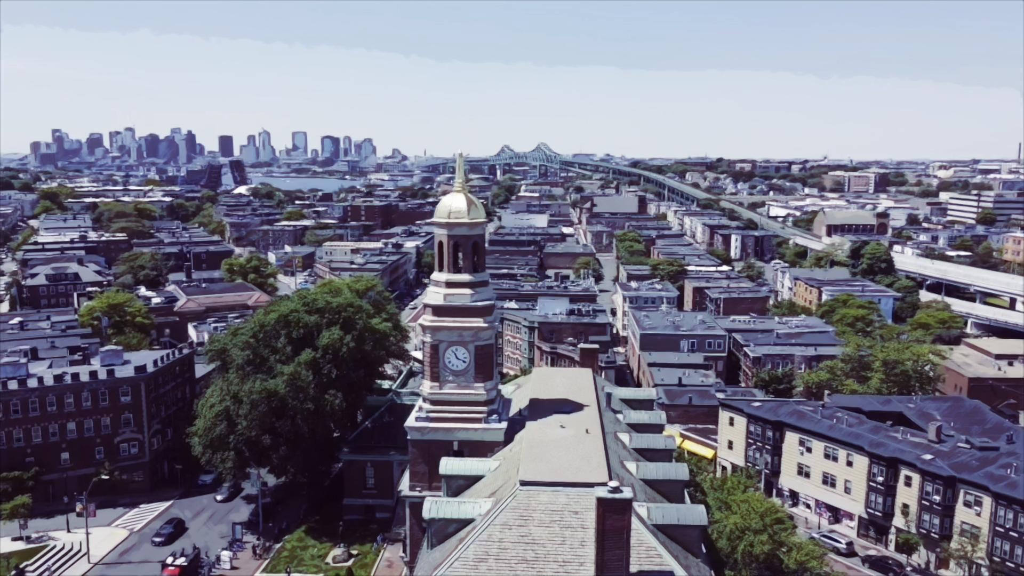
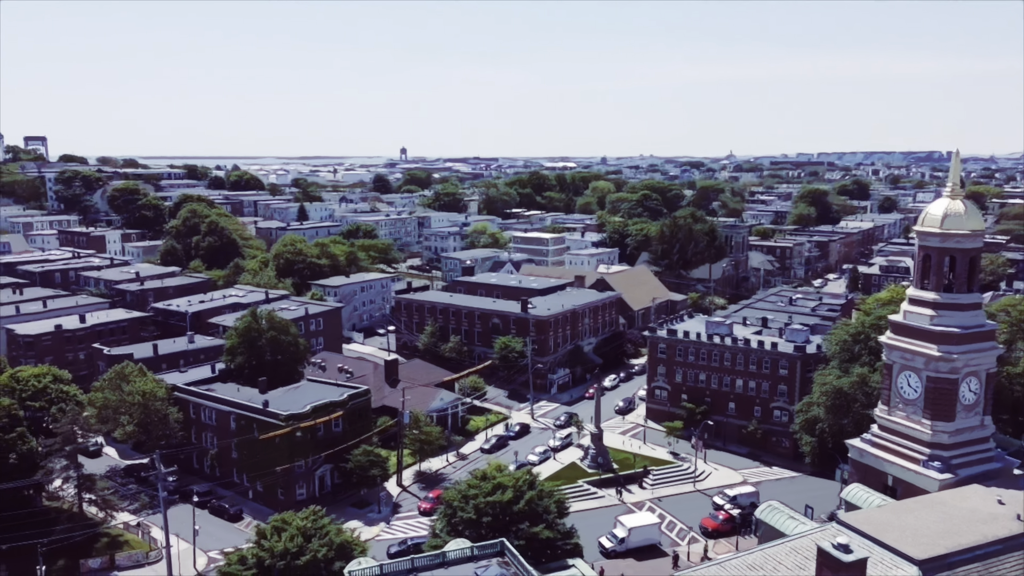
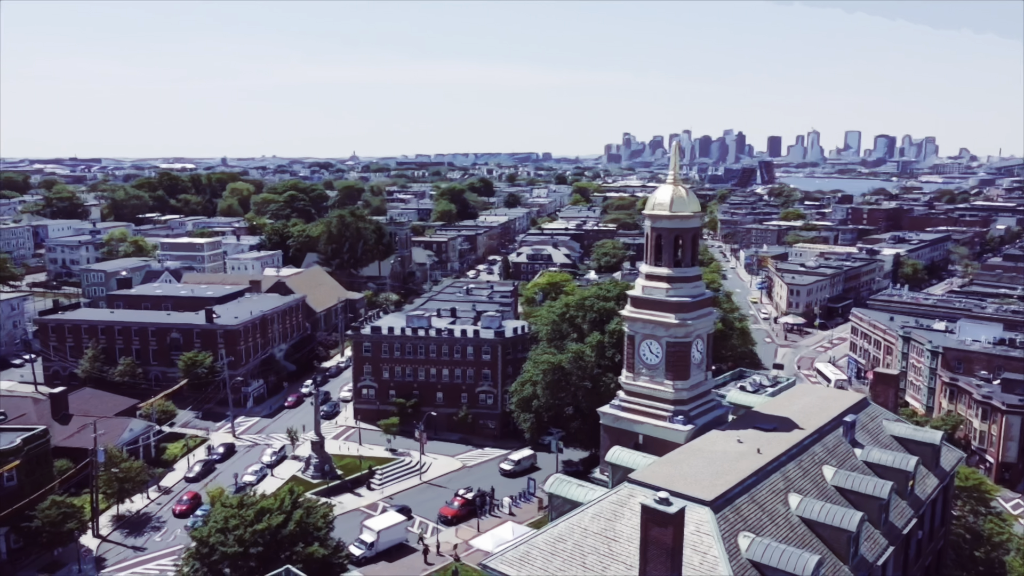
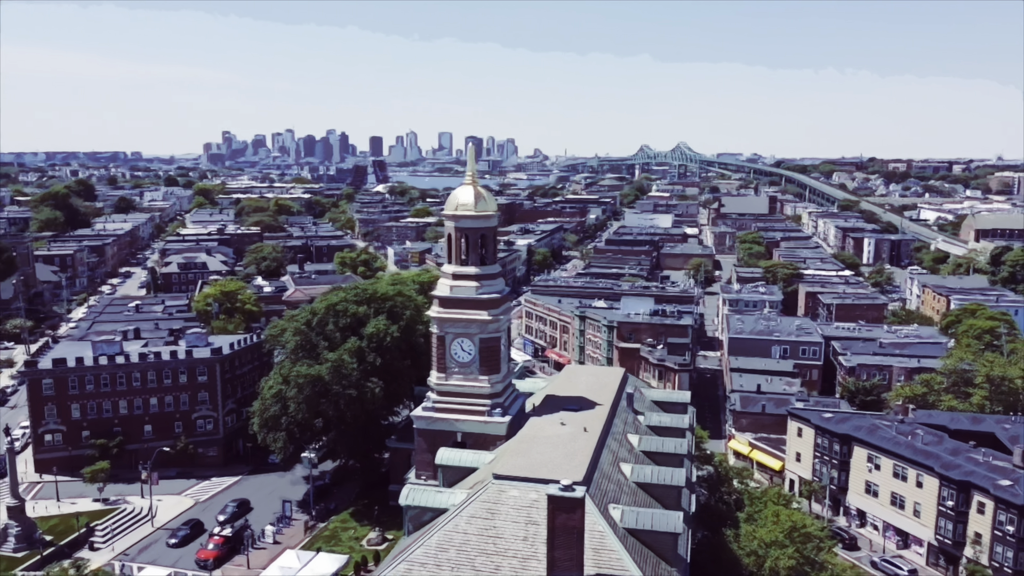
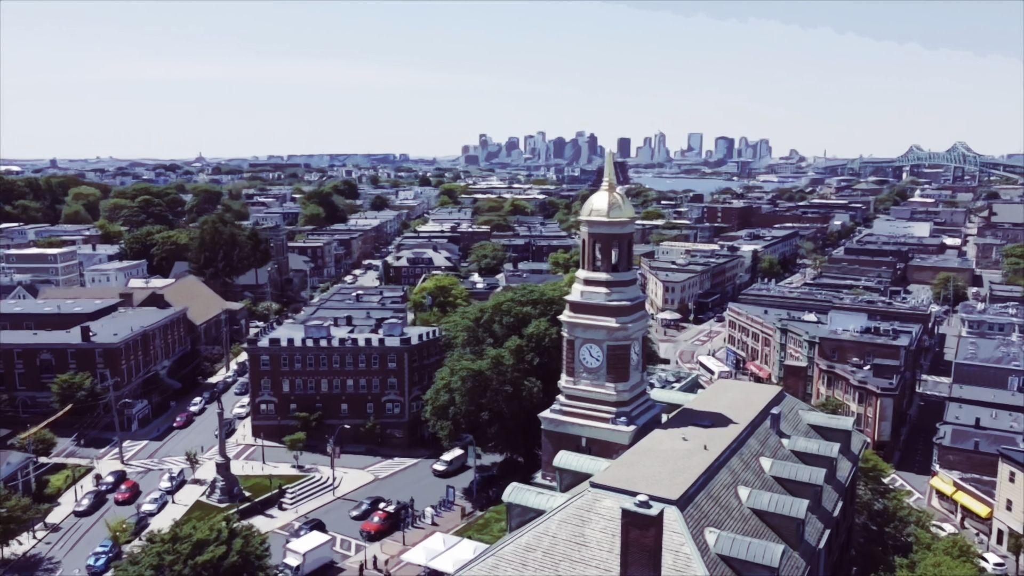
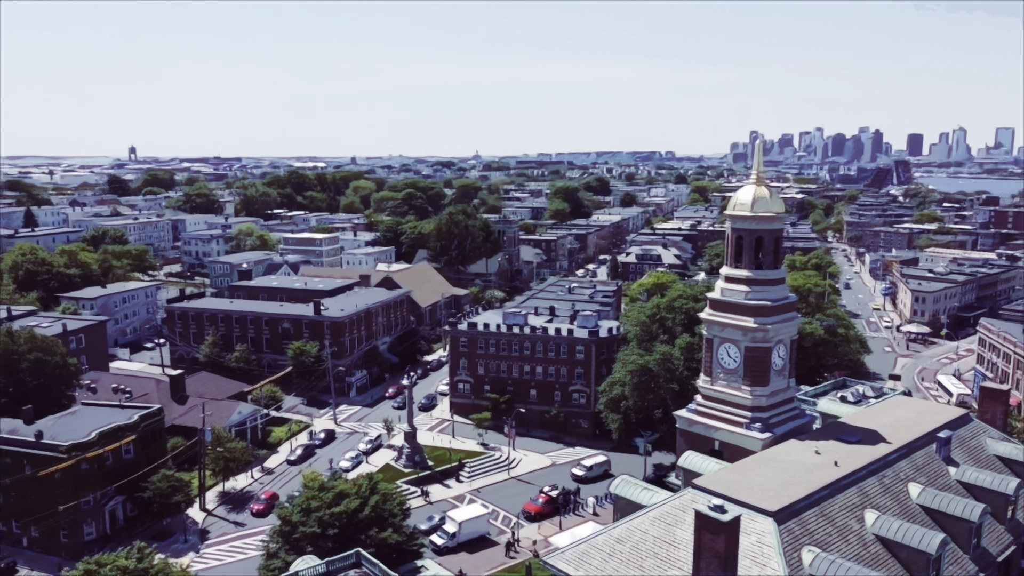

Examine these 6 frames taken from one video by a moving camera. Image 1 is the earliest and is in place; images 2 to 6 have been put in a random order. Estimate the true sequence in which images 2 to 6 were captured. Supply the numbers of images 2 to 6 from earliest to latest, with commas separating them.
4, 5, 3, 6, 2
